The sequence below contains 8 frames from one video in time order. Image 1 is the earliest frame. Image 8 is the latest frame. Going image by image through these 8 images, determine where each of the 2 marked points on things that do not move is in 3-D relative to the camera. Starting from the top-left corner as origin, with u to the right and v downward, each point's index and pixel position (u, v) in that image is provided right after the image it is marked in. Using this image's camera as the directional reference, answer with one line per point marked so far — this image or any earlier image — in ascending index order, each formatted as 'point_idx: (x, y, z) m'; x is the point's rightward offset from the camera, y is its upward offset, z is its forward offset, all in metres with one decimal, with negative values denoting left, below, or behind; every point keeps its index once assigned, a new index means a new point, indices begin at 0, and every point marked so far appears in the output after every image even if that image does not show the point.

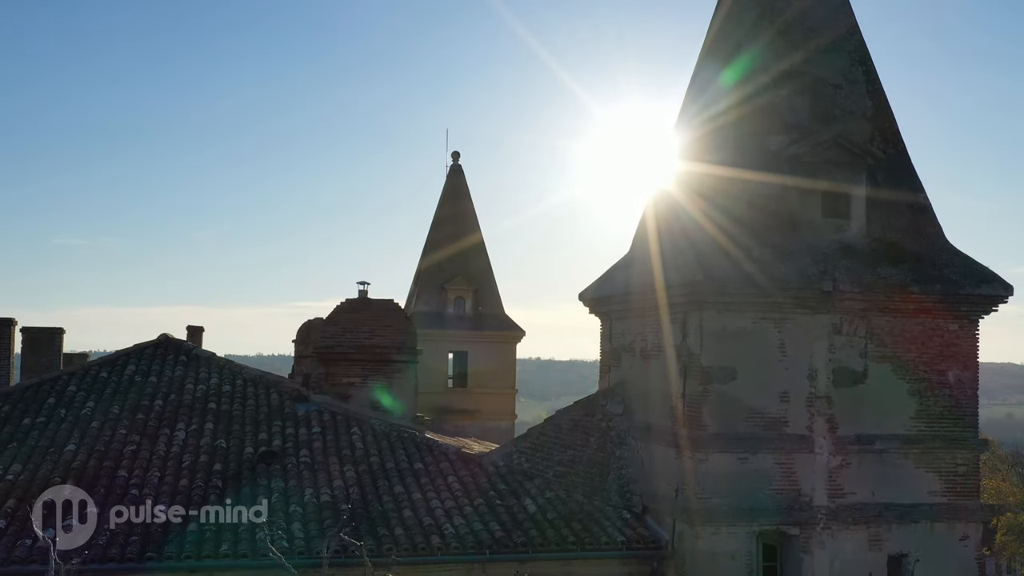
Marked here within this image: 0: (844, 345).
0: (+2.9, -0.5, +8.0) m
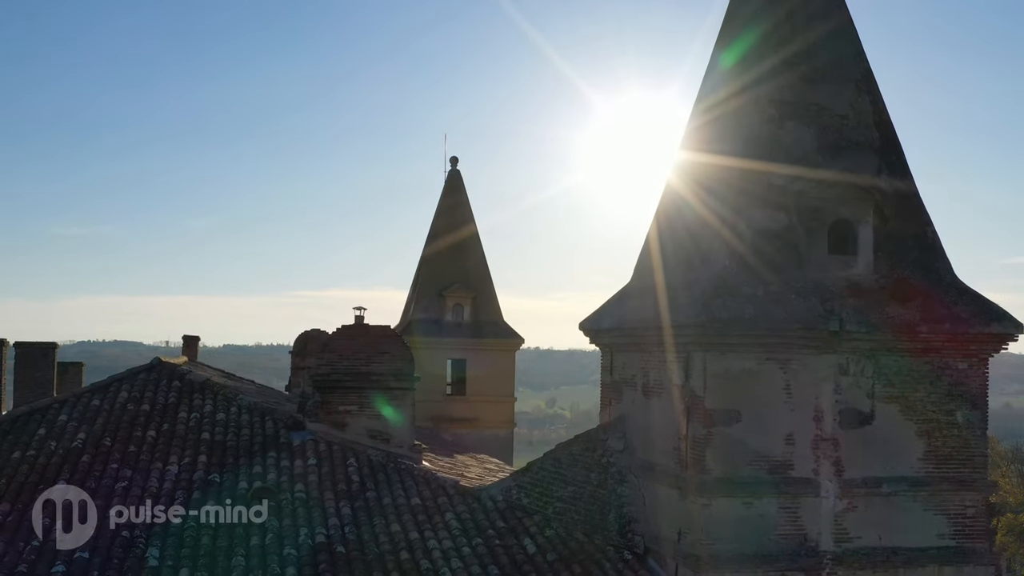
0: (+2.9, -0.9, +7.9) m
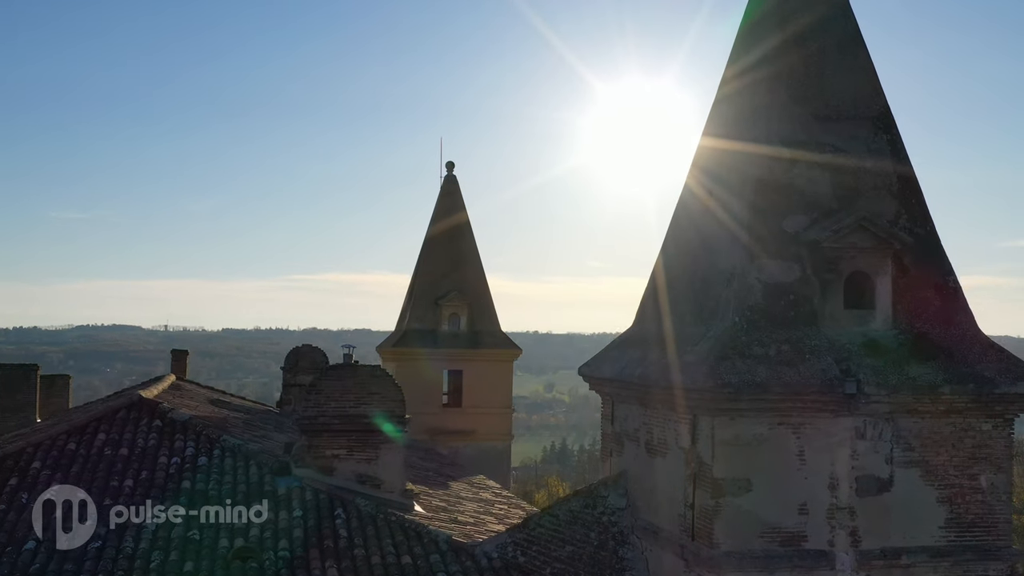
0: (+2.9, -1.3, +7.4) m
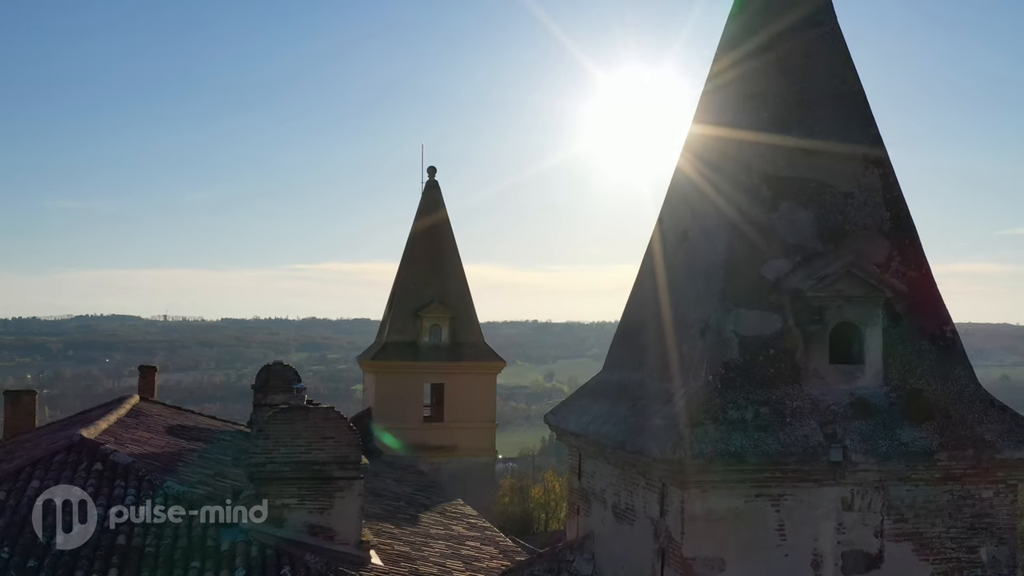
0: (+2.5, -1.7, +6.6) m
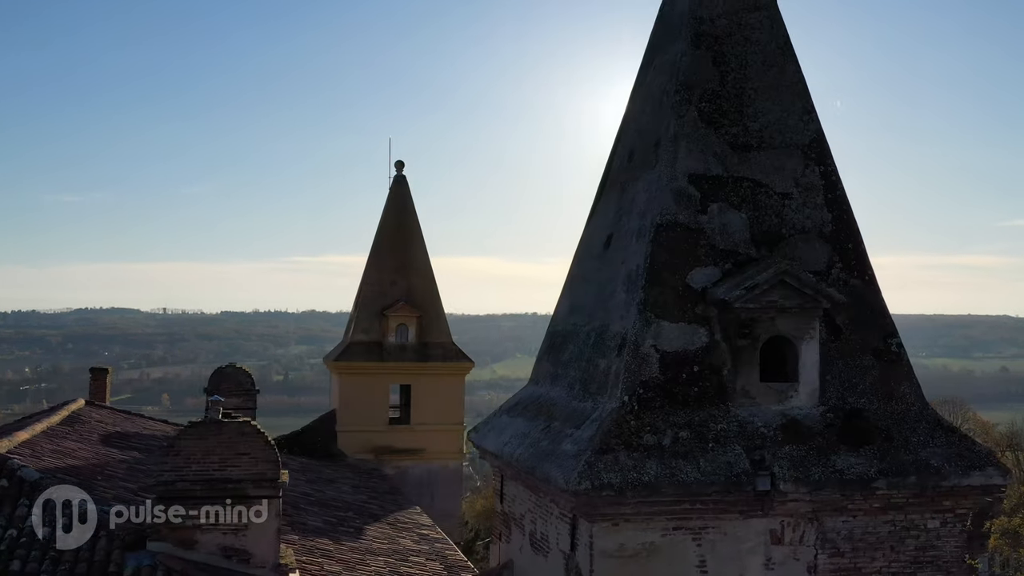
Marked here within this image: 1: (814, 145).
0: (+1.8, -1.8, +6.0) m
1: (+2.3, +1.1, +6.8) m
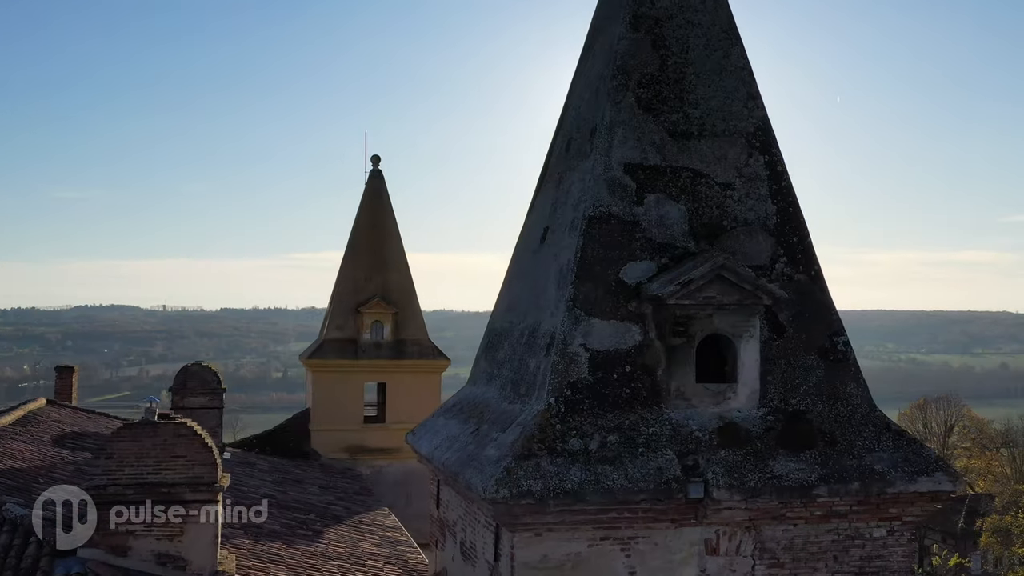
0: (+1.3, -1.8, +5.7) m
1: (+1.8, +1.1, +6.5) m
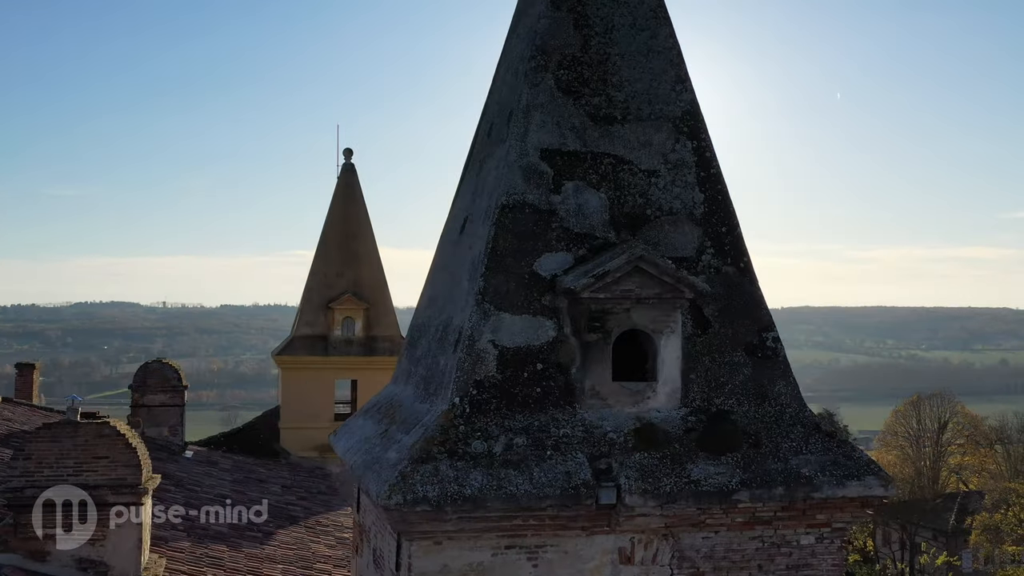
0: (+0.7, -1.7, +5.4) m
1: (+1.2, +1.2, +6.1) m
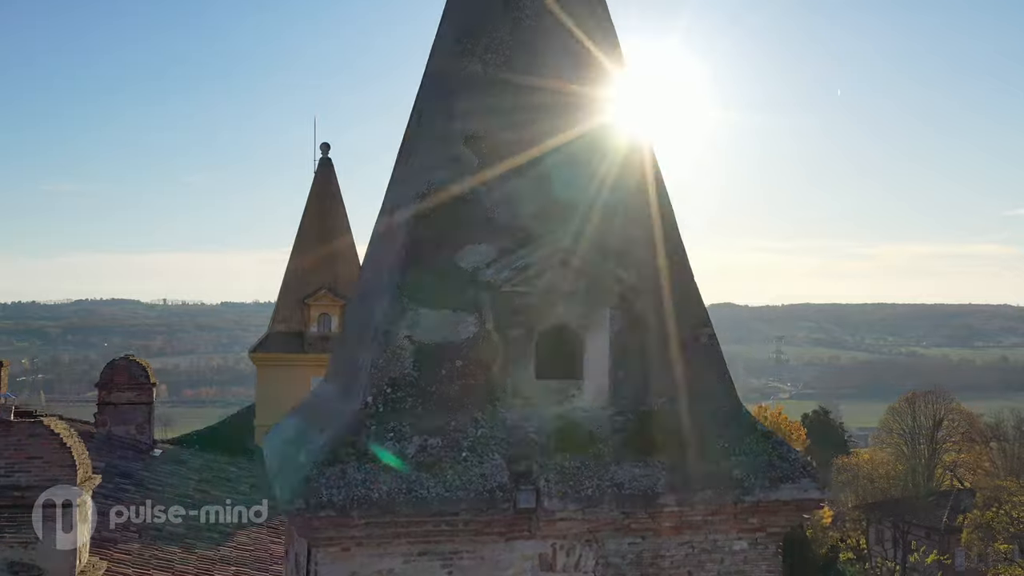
0: (+0.3, -1.7, +5.1) m
1: (+0.7, +1.2, +5.9) m
